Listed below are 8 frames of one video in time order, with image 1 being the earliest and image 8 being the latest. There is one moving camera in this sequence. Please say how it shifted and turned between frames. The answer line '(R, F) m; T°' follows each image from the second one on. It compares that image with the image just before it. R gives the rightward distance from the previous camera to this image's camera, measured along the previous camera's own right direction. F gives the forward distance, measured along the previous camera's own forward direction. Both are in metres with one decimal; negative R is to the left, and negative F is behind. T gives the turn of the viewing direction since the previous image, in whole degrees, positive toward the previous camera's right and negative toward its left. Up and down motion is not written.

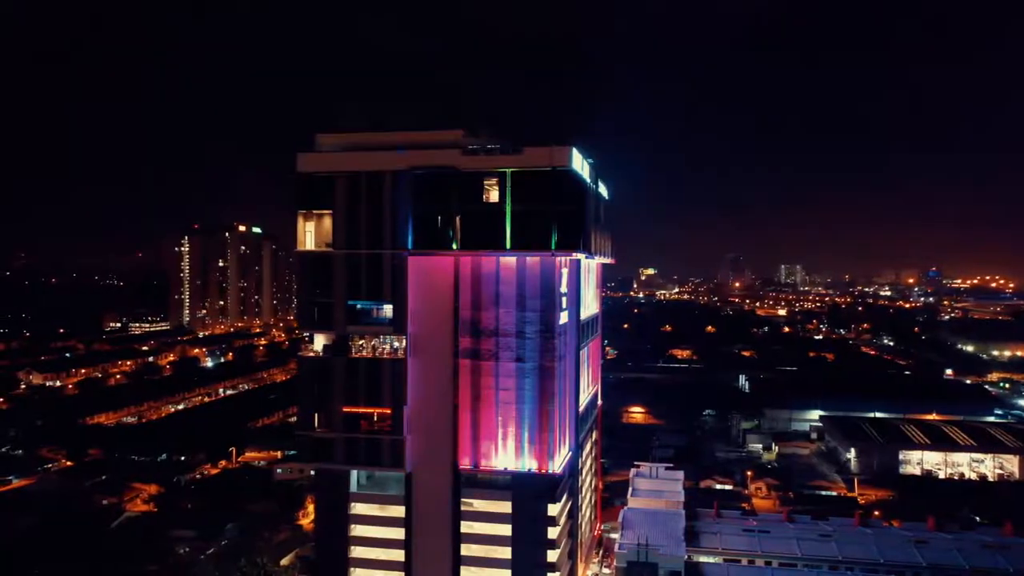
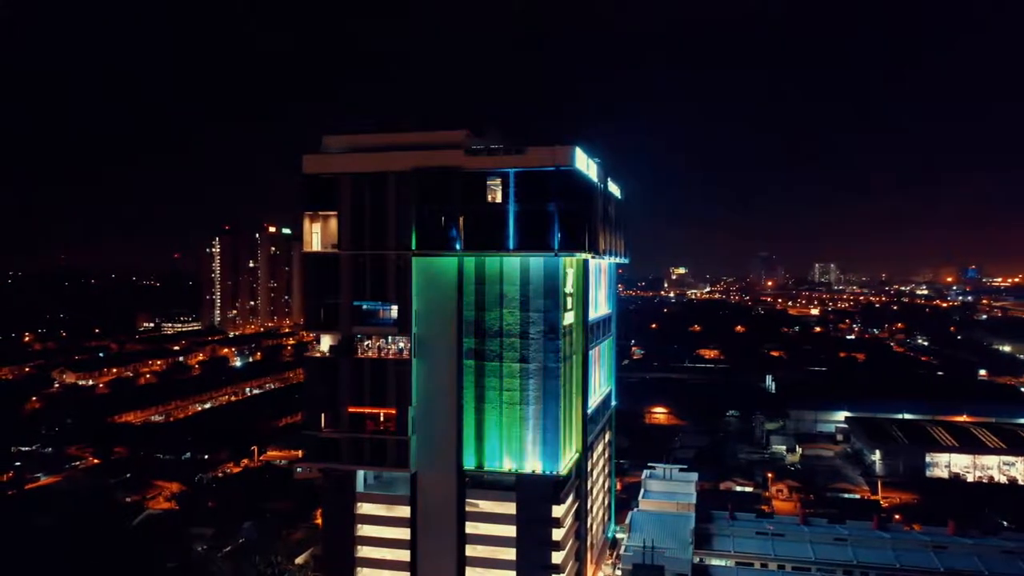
(+0.5, +0.1) m; -2°
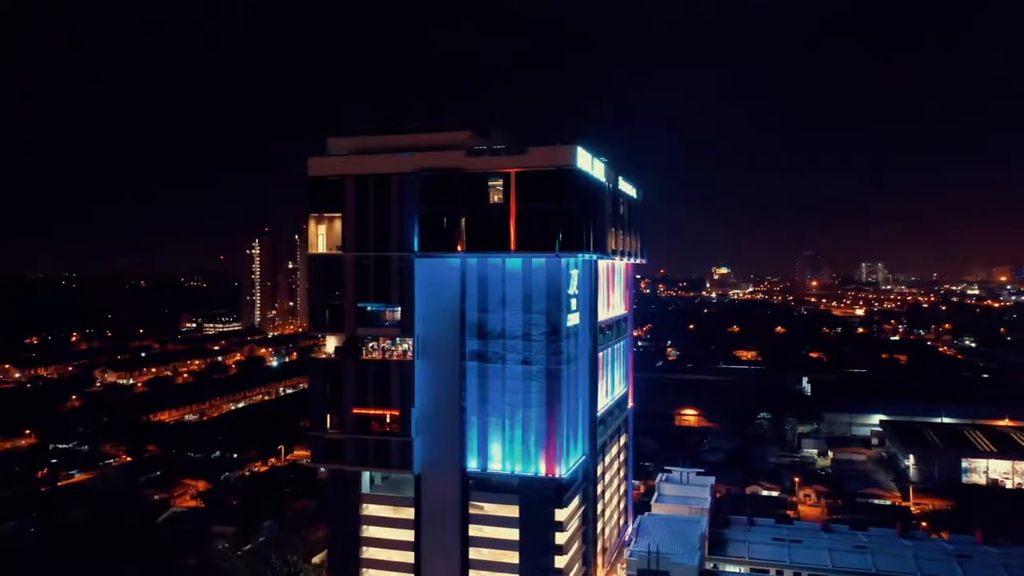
(+0.7, +0.2) m; -3°
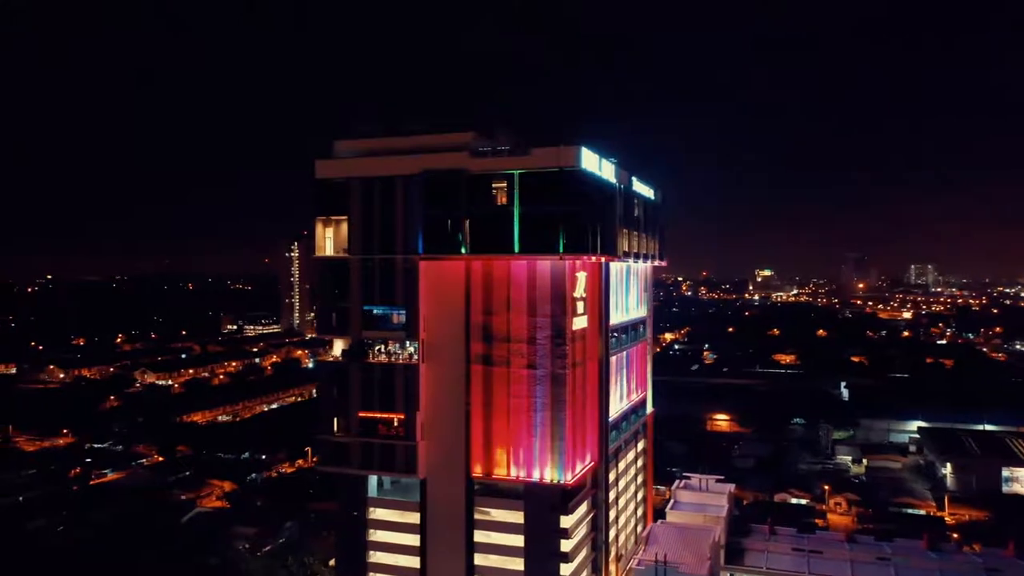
(+0.6, +0.2) m; -3°
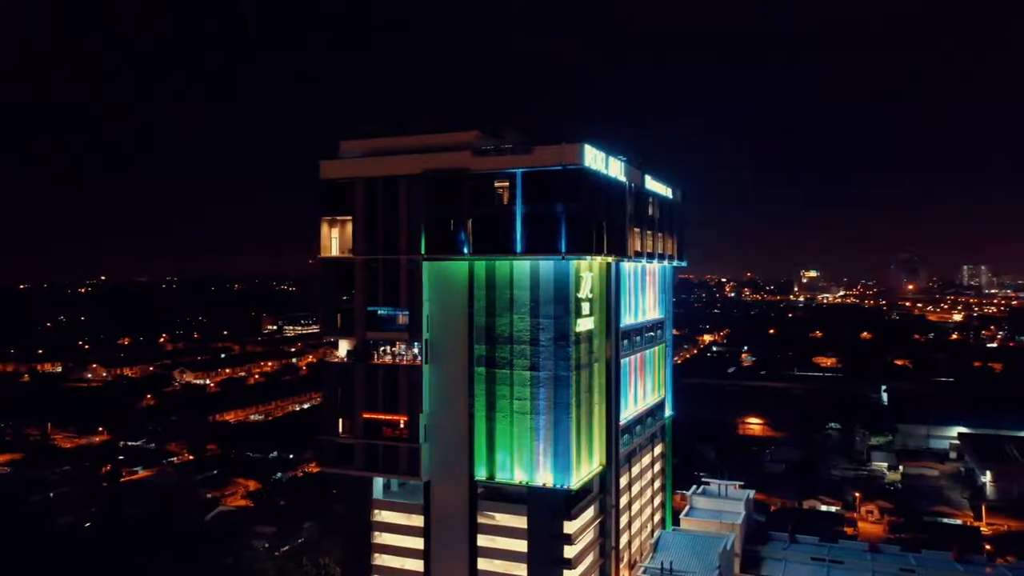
(+0.7, +0.3) m; -3°
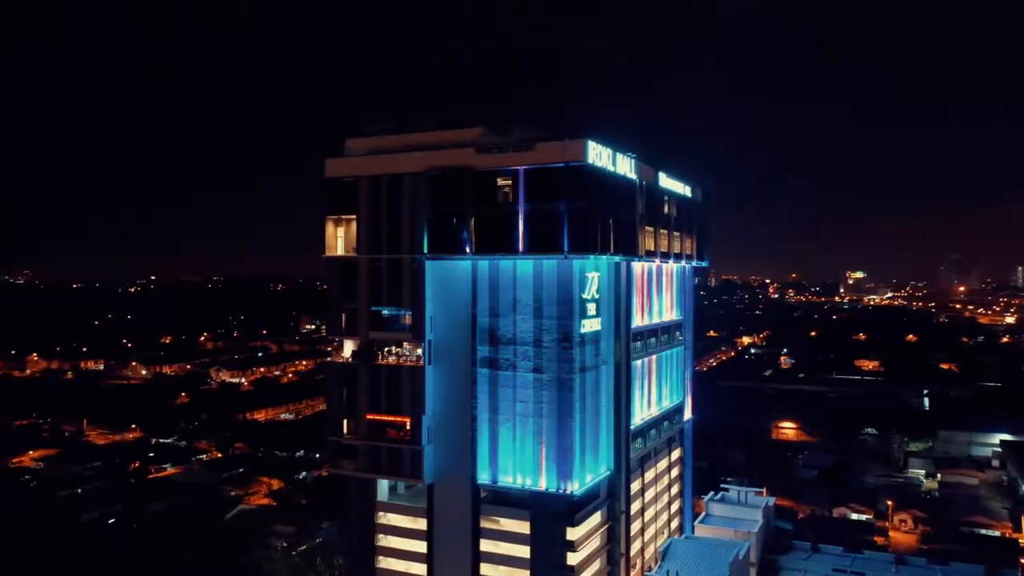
(+0.7, +0.4) m; -3°
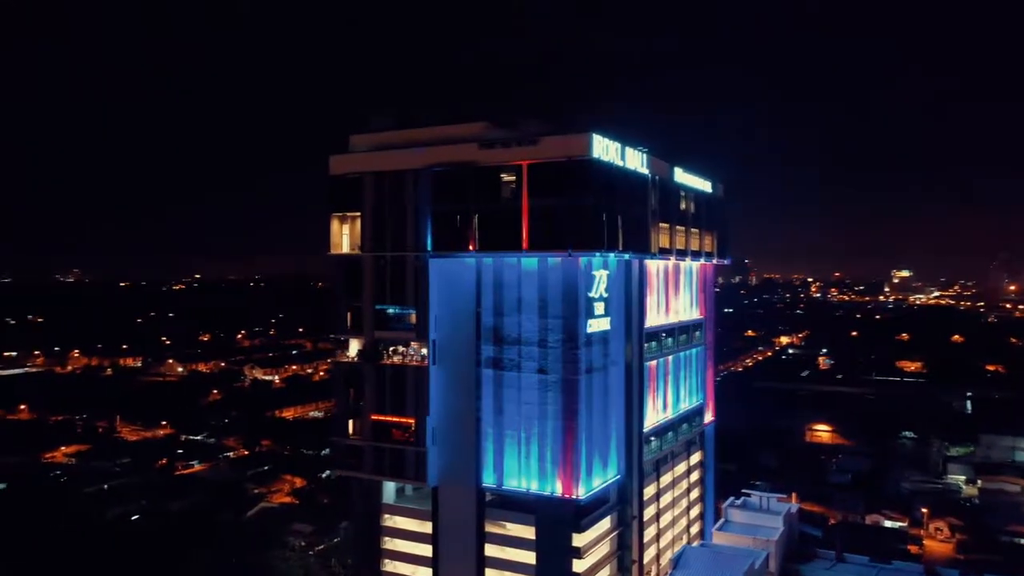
(+0.6, +0.5) m; -3°
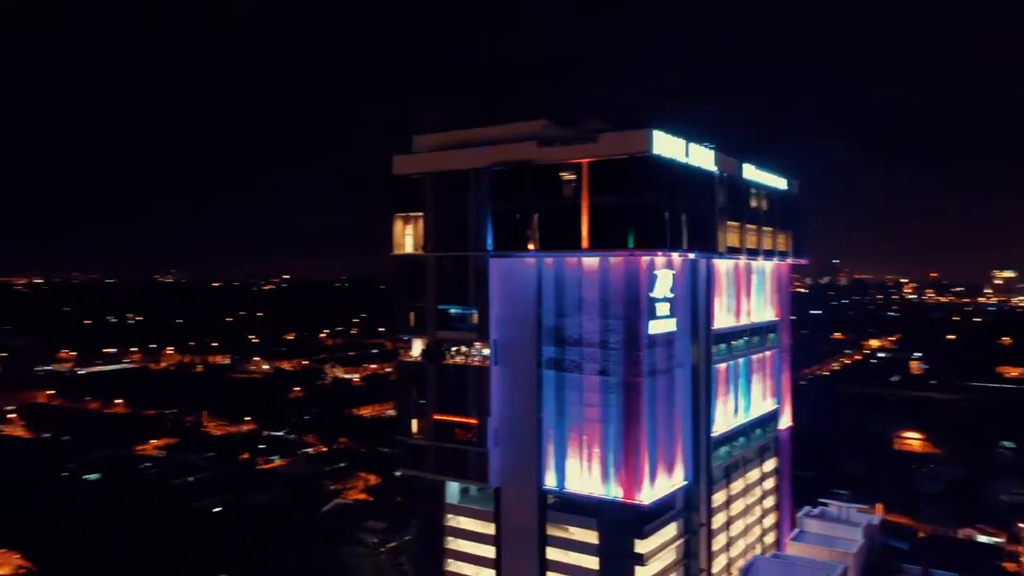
(+0.2, +0.2) m; -6°
